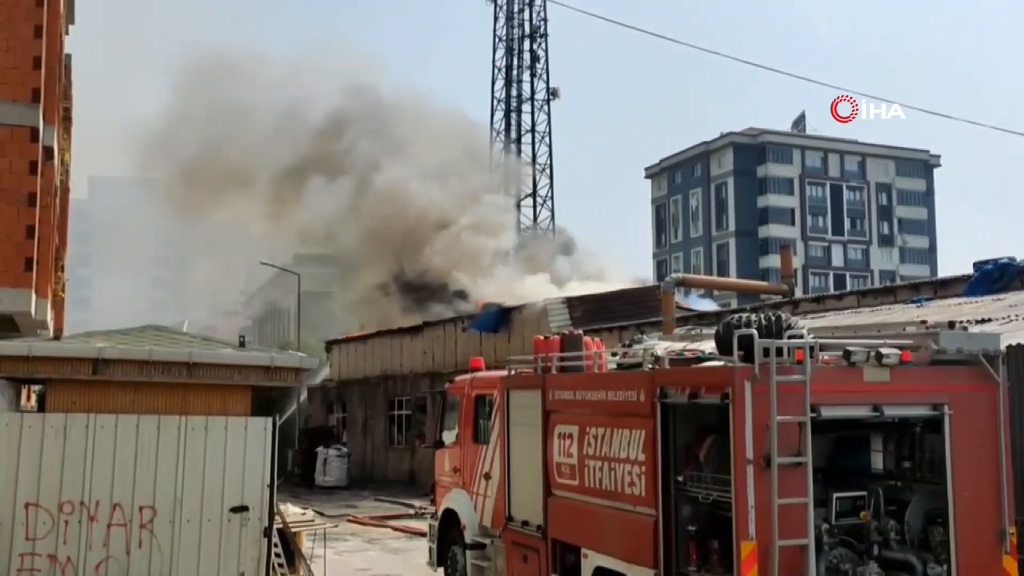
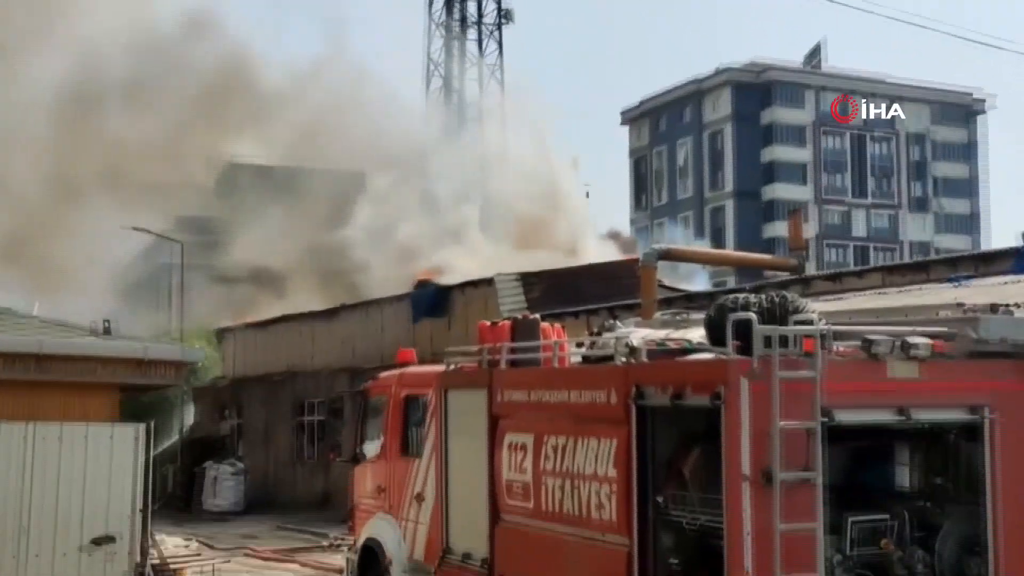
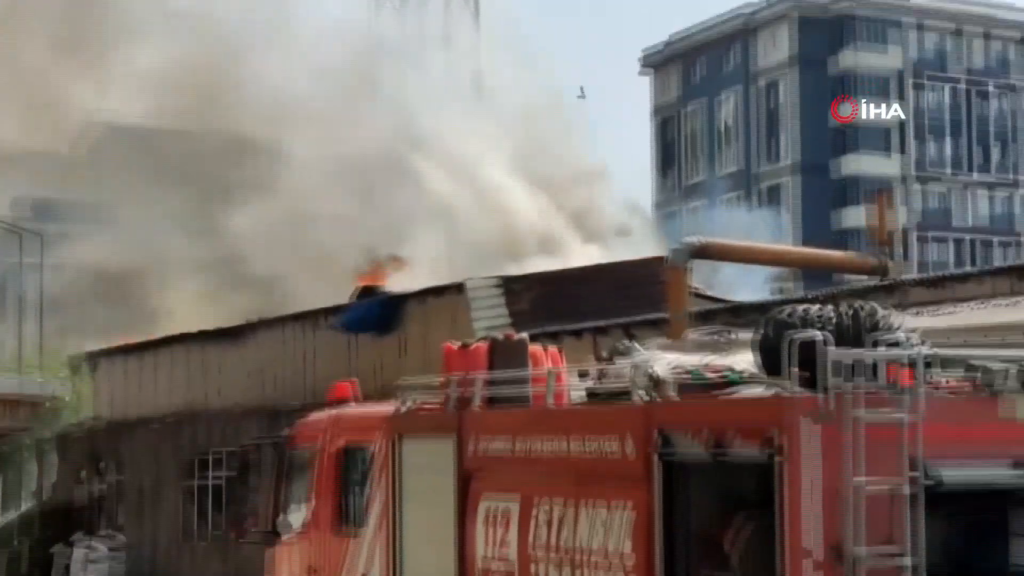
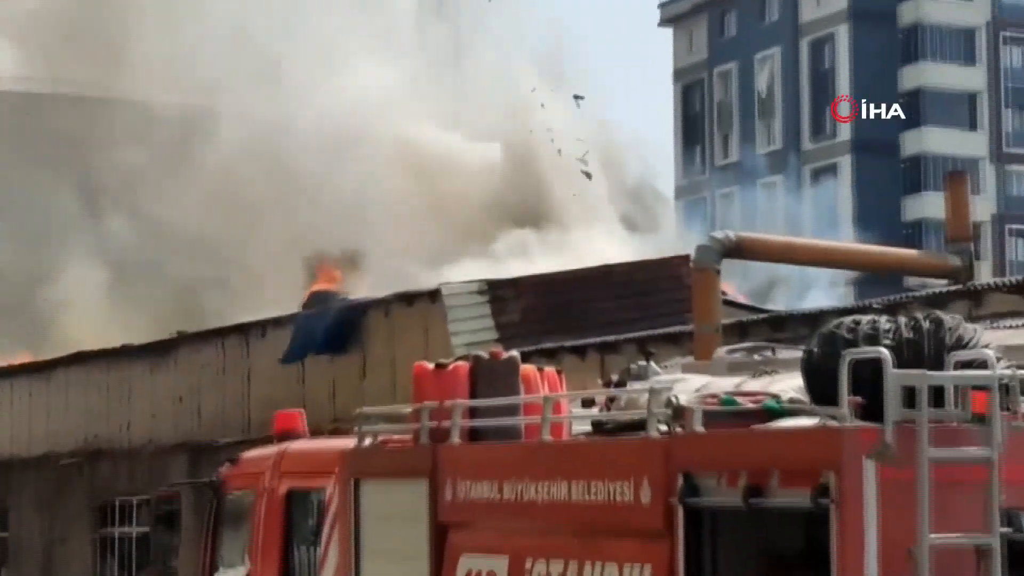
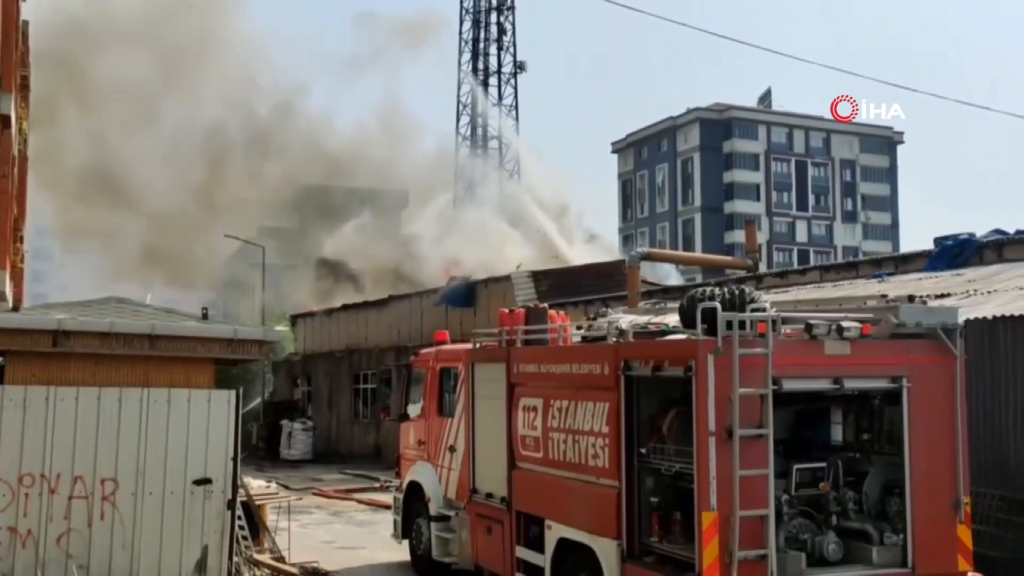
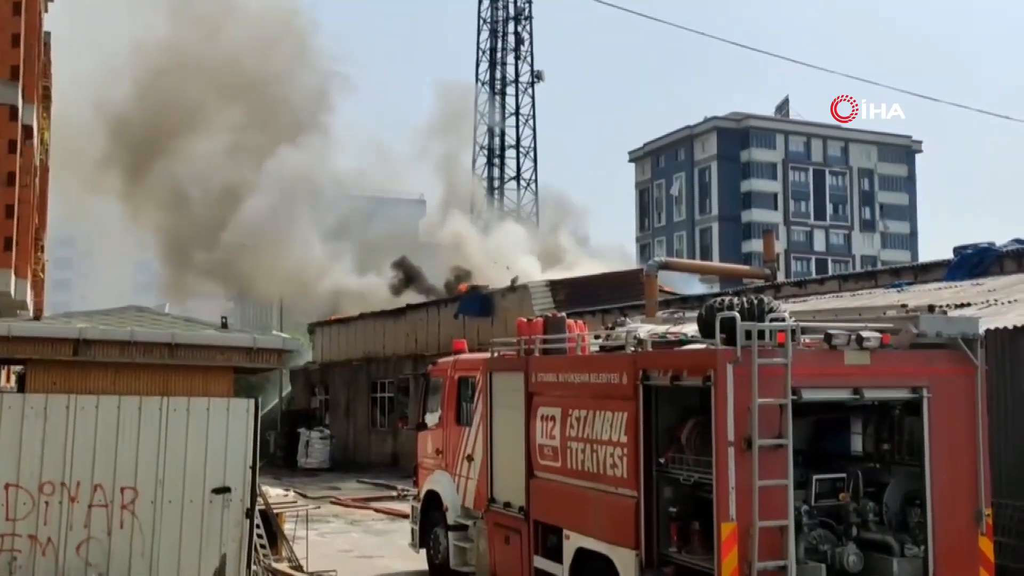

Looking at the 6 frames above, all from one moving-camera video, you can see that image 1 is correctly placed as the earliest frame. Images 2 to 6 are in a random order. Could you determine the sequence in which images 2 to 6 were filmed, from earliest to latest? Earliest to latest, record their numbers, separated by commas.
6, 5, 2, 3, 4
